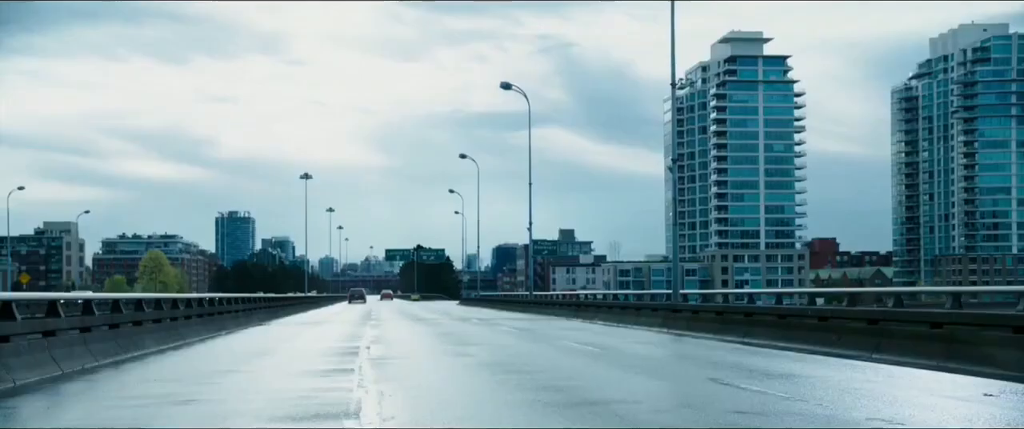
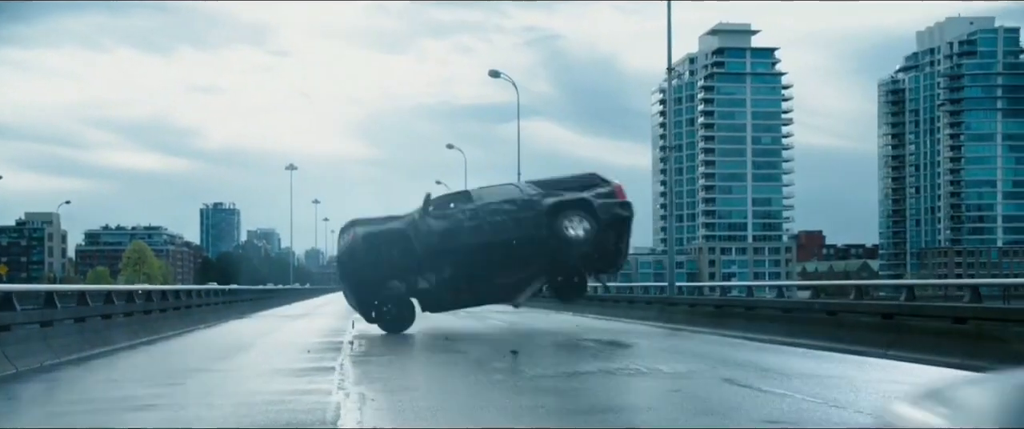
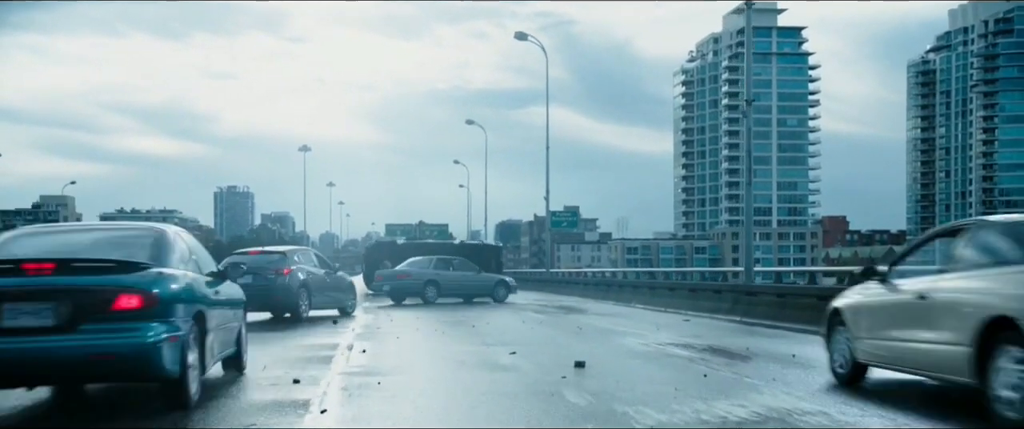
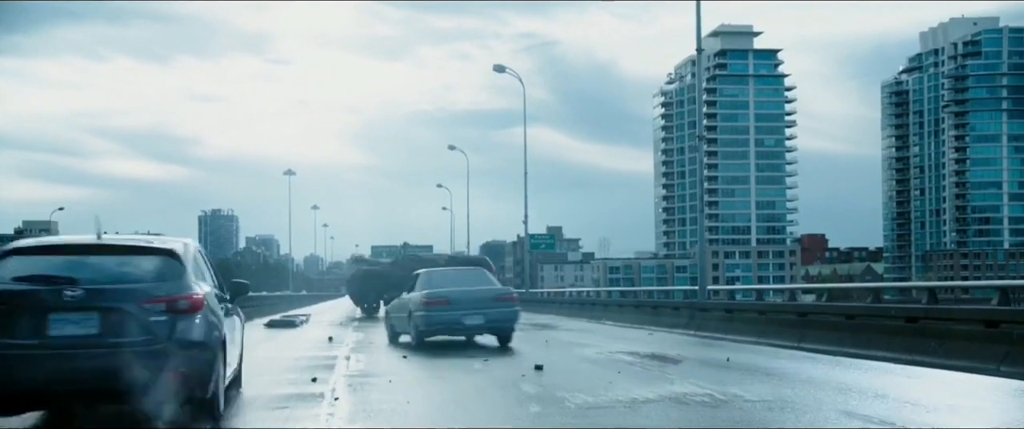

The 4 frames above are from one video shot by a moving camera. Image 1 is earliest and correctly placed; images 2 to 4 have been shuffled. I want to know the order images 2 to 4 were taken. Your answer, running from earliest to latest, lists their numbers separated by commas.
2, 4, 3
